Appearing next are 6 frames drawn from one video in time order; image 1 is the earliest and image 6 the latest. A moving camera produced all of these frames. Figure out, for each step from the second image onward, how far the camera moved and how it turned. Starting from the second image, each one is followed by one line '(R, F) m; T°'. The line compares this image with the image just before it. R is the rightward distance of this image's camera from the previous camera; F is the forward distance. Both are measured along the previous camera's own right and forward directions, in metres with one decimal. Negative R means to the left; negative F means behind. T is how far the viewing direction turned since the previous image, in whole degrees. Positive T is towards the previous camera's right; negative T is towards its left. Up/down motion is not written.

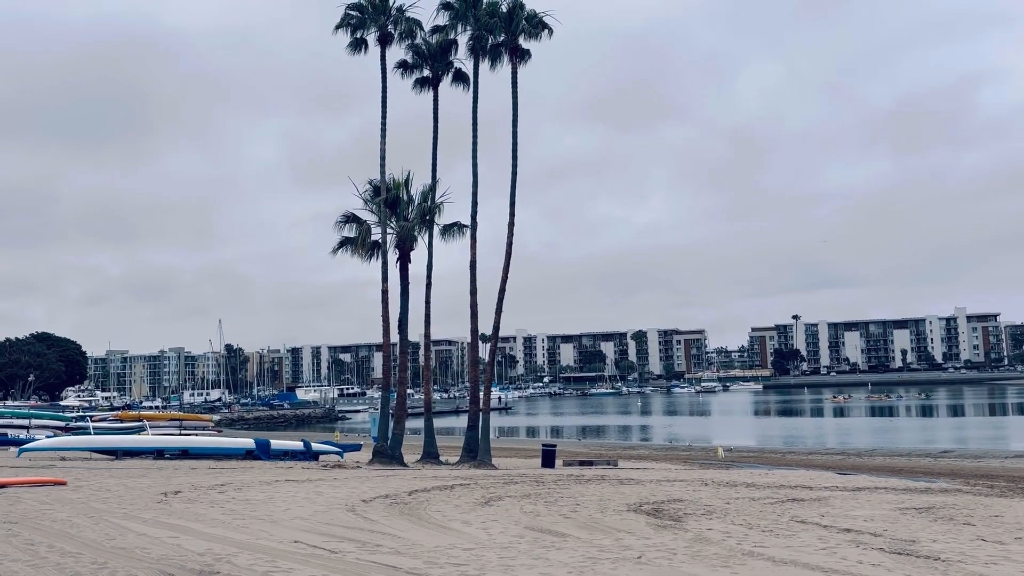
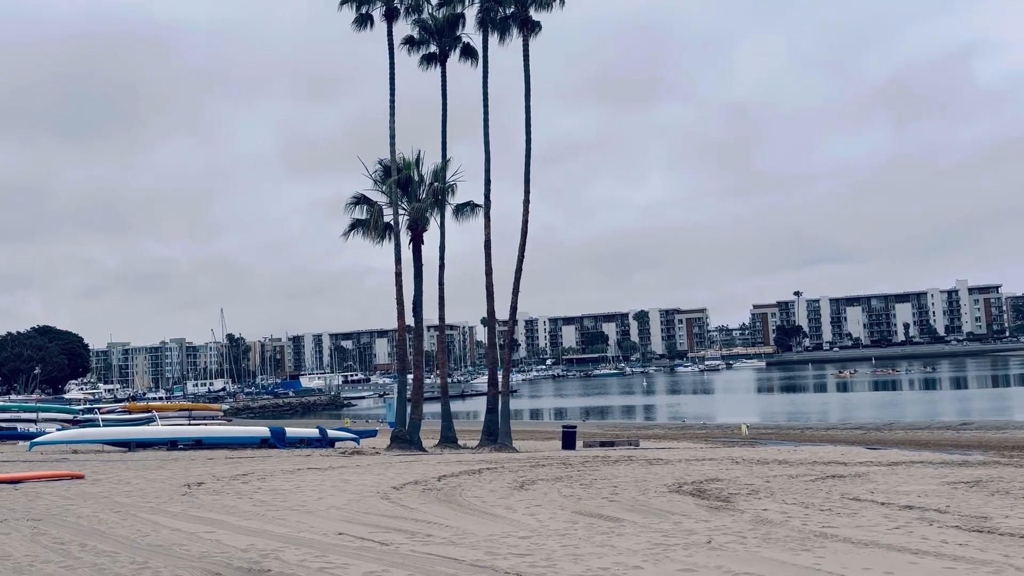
(-0.5, +0.6) m; 0°
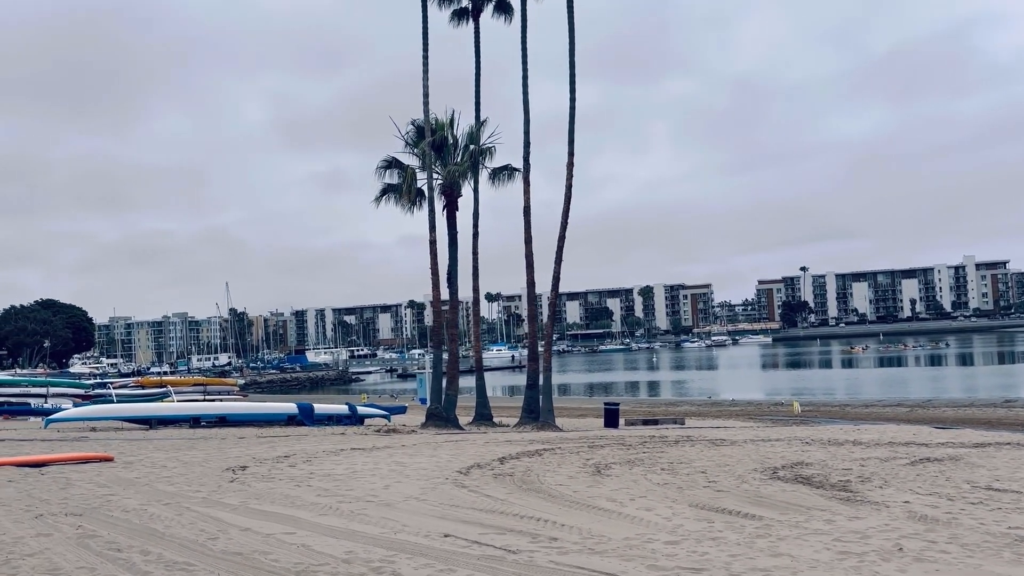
(-1.1, +1.5) m; 0°
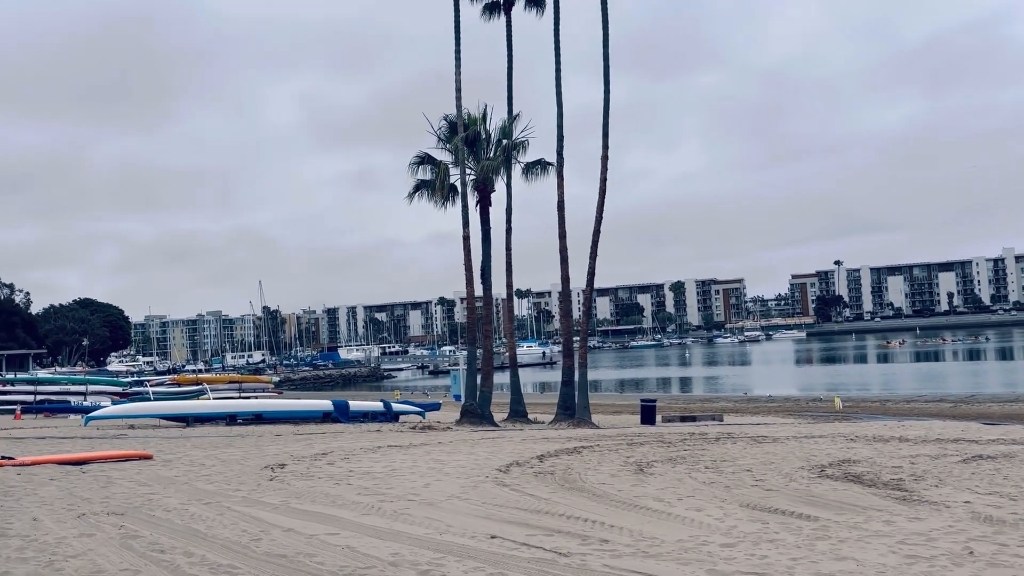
(-0.1, +0.2) m; -2°
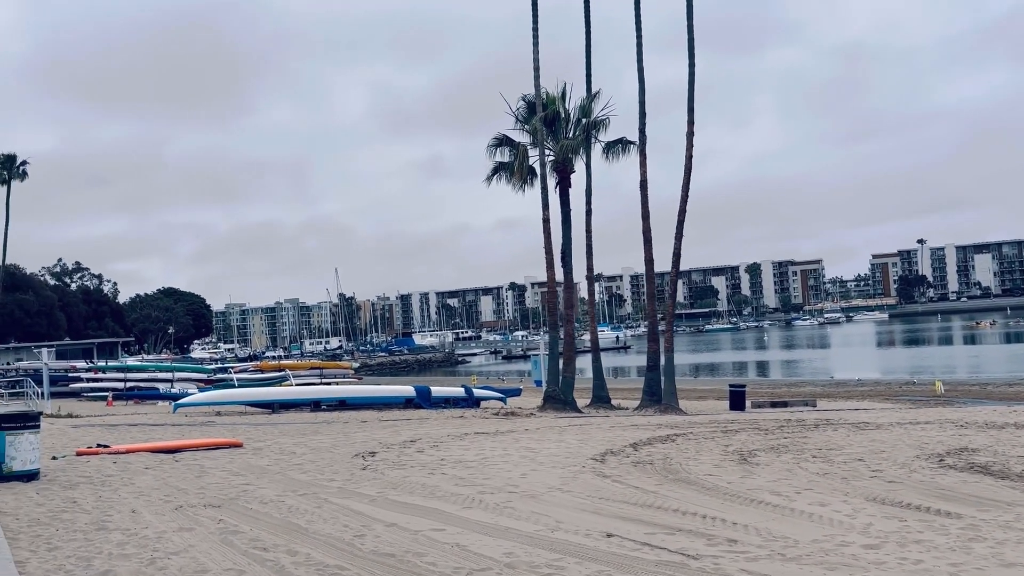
(-0.3, +0.5) m; -5°
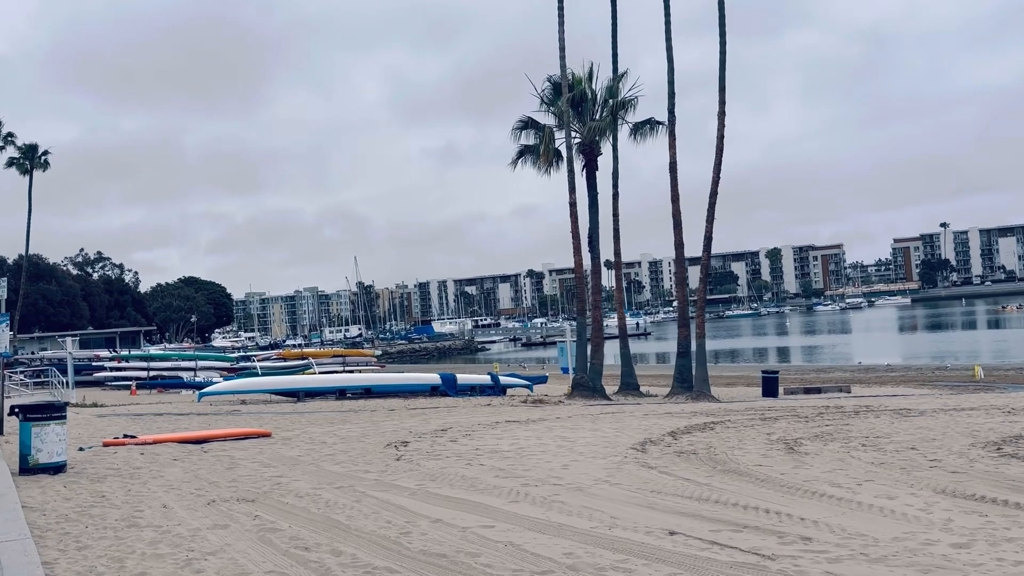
(-0.3, +0.4) m; -1°
